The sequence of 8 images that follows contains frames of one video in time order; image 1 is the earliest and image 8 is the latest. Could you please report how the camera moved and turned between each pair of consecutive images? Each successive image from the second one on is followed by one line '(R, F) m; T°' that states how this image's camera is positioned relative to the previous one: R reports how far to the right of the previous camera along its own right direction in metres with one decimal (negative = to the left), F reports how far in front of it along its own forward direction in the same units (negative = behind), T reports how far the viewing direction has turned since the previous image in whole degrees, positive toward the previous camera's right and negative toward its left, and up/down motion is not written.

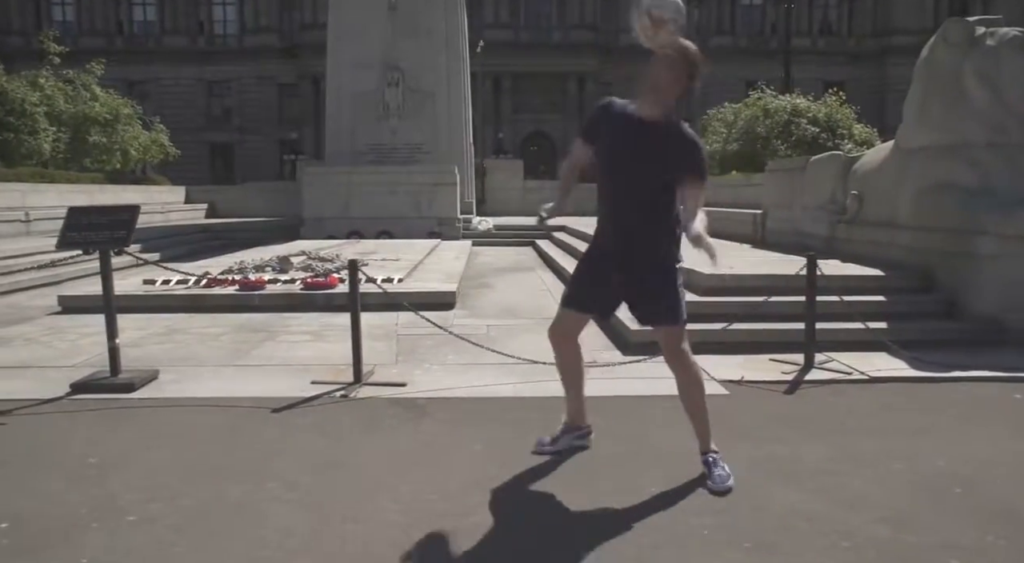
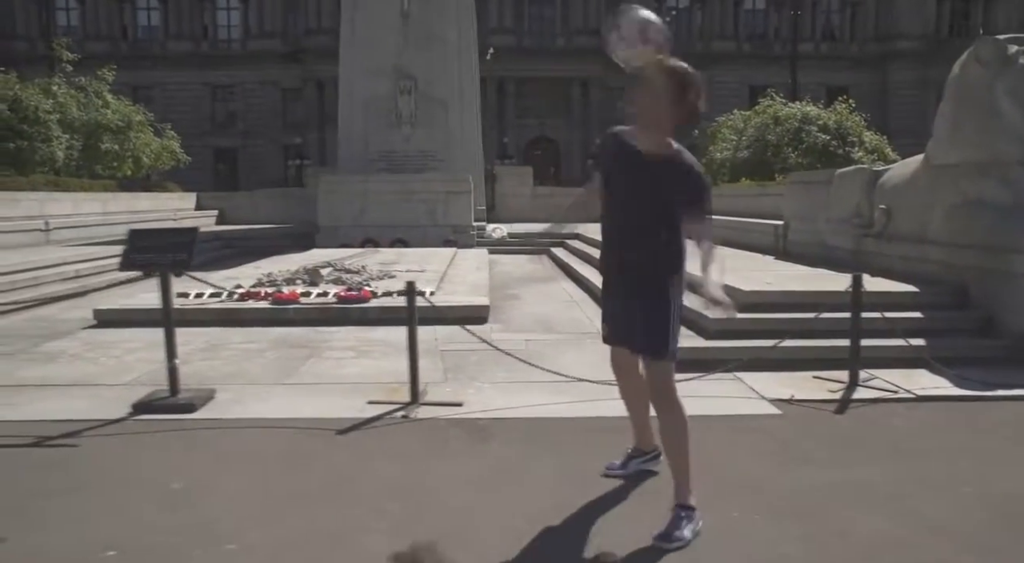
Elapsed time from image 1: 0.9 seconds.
(-0.4, -0.1) m; 0°
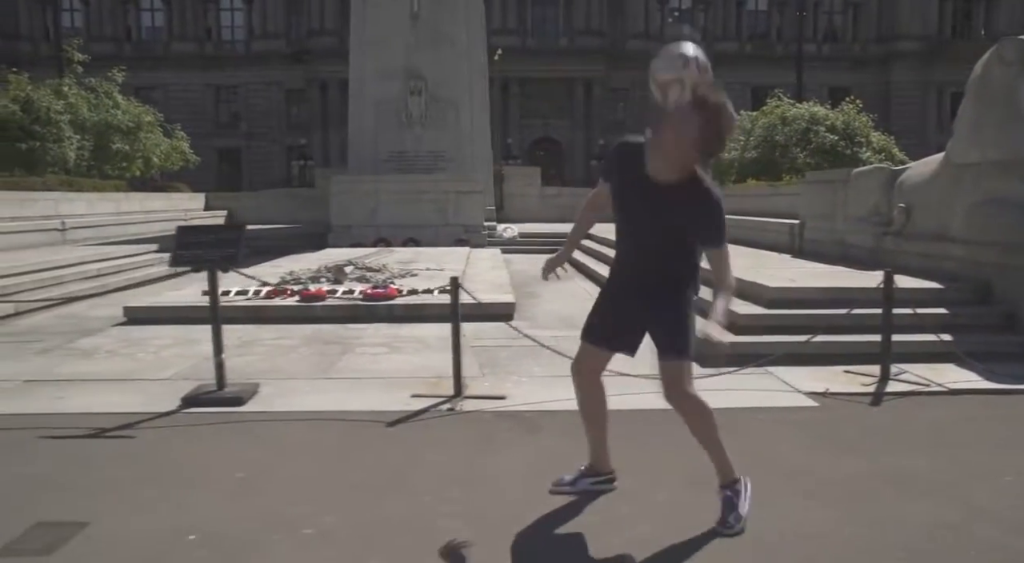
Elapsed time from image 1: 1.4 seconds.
(-0.3, -0.1) m; 0°
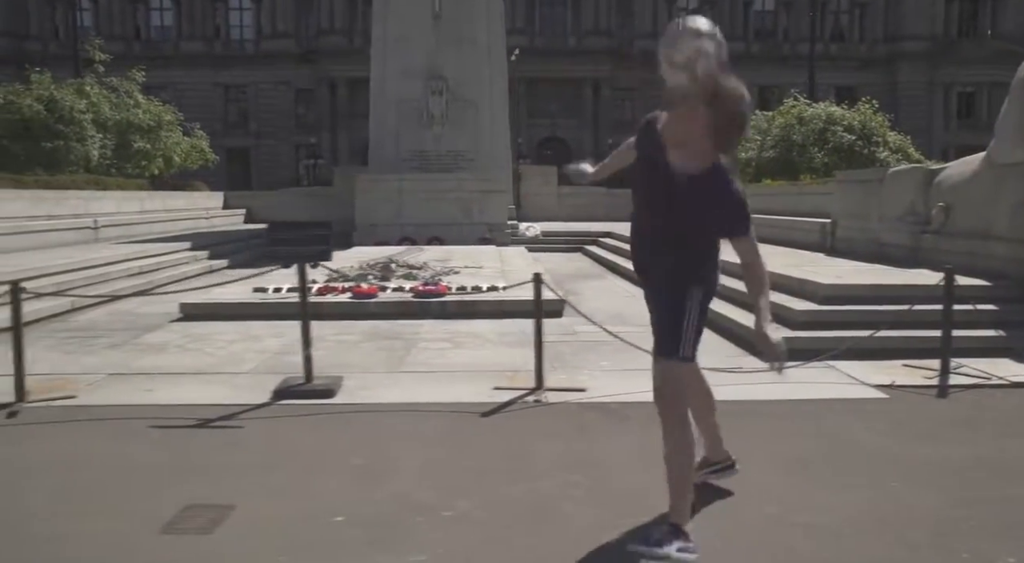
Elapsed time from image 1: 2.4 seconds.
(-0.7, -0.2) m; 0°
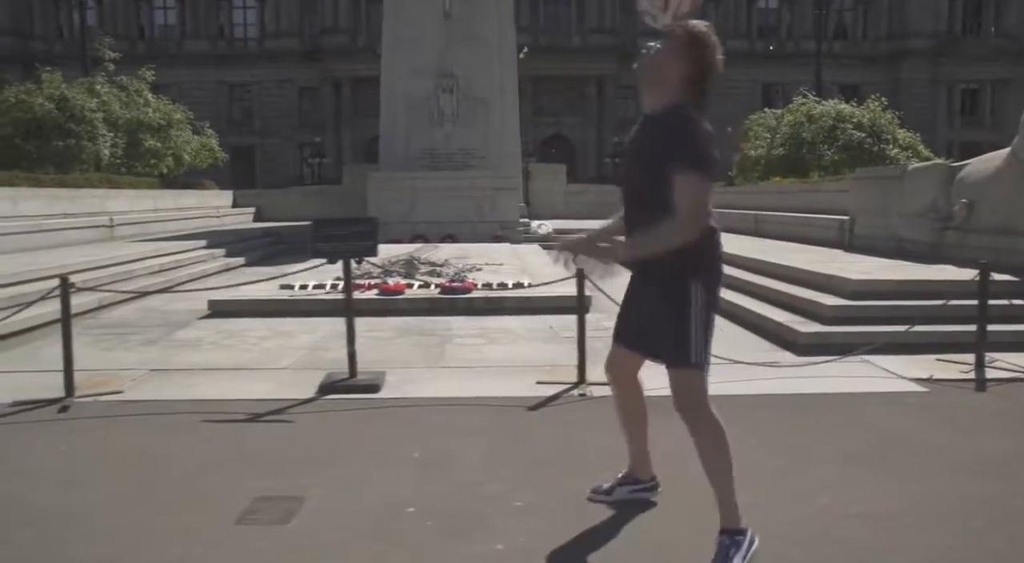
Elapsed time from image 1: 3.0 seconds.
(-0.4, -0.1) m; 0°
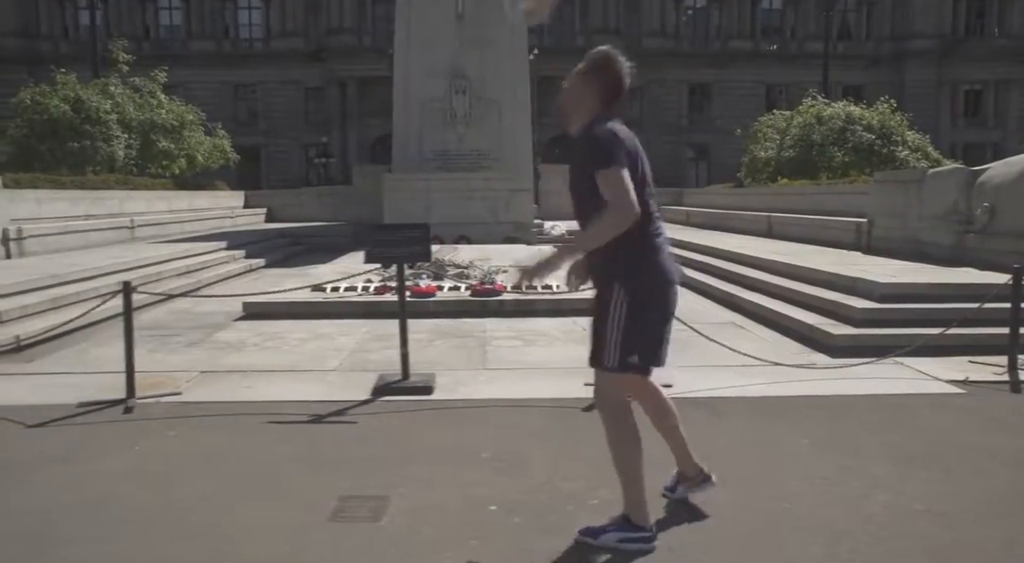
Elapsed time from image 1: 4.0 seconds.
(-0.4, -0.2) m; 0°
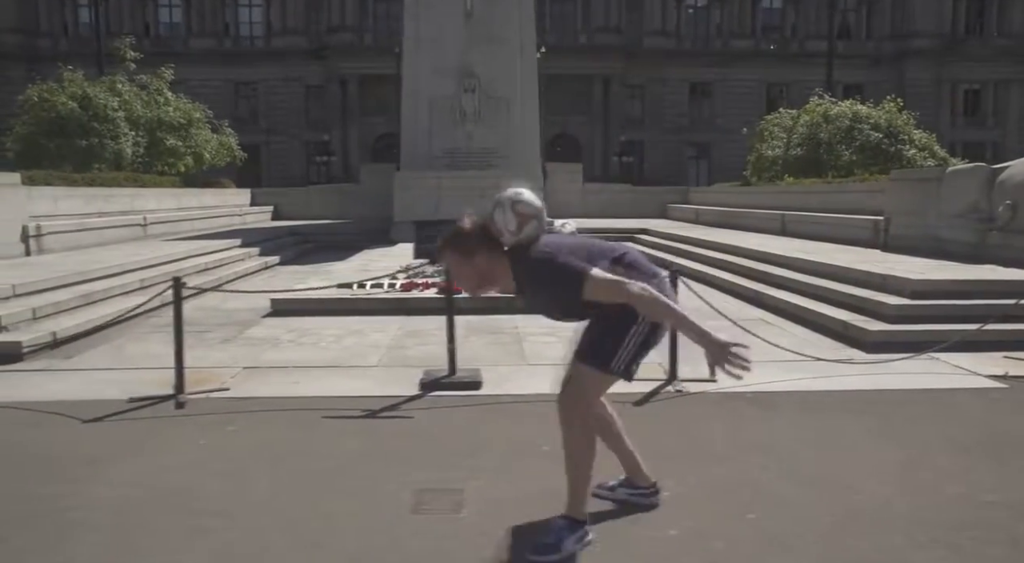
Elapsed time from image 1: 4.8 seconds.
(-0.4, 0.0) m; 0°
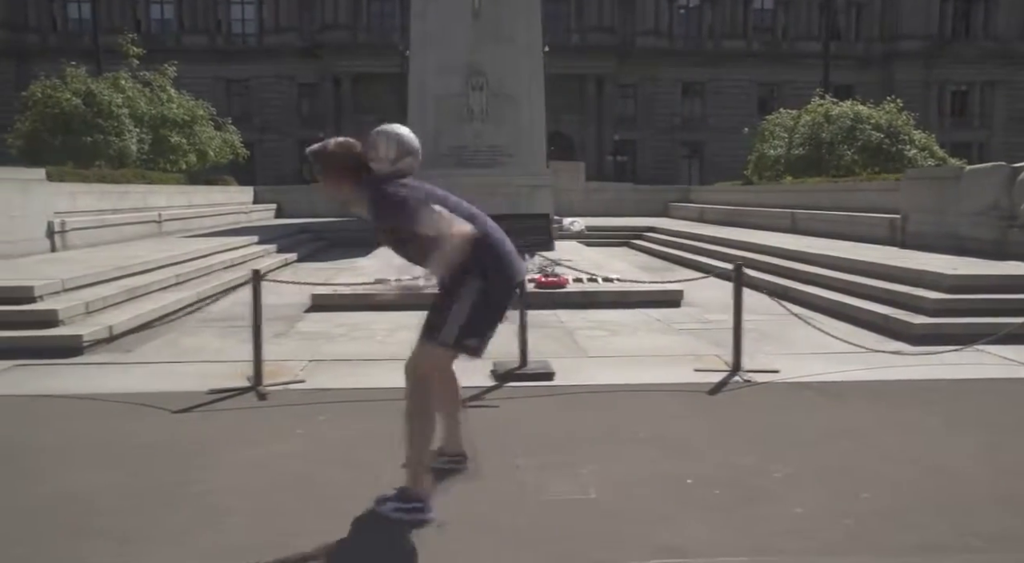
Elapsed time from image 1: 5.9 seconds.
(-0.8, -0.1) m; +1°
